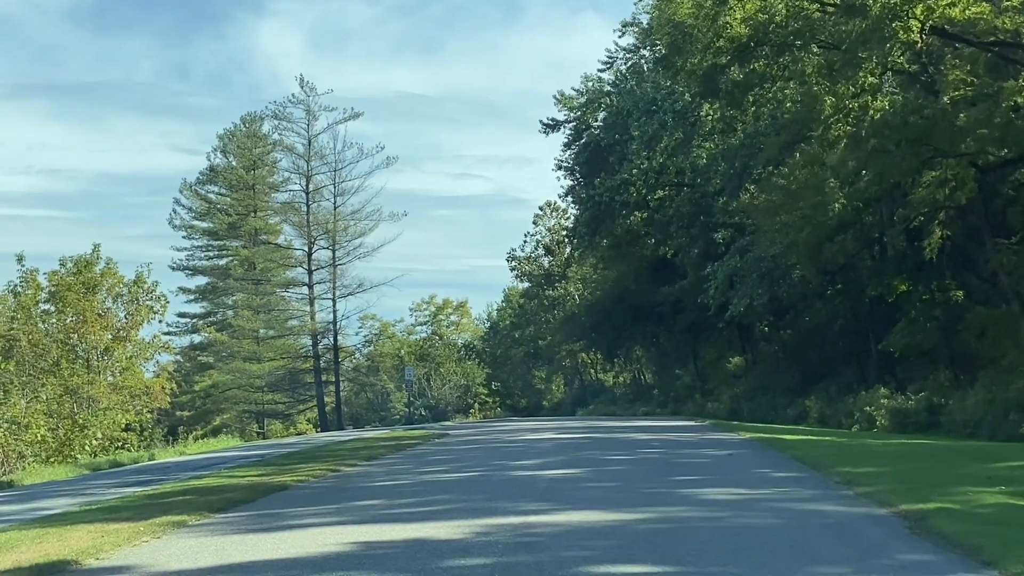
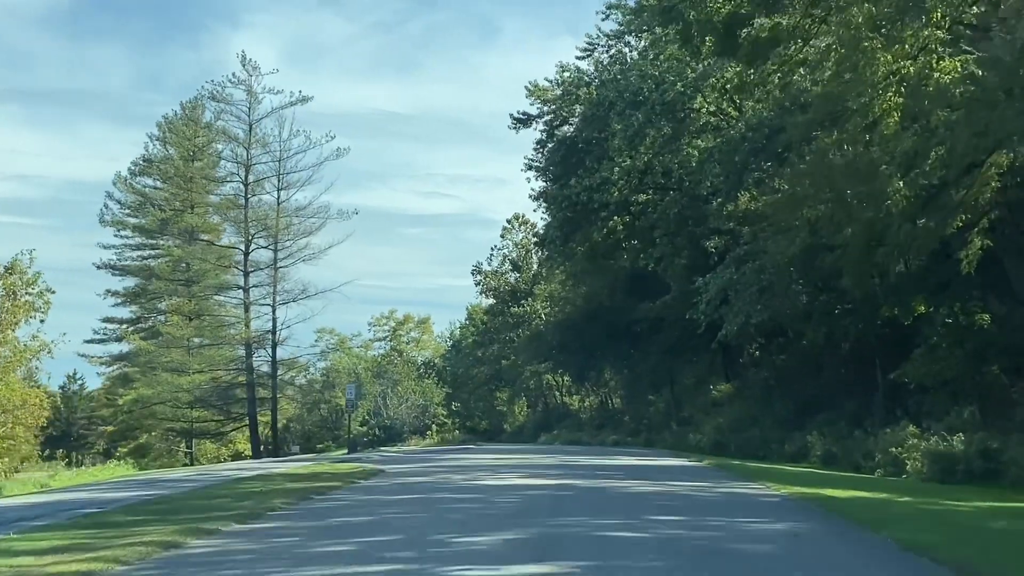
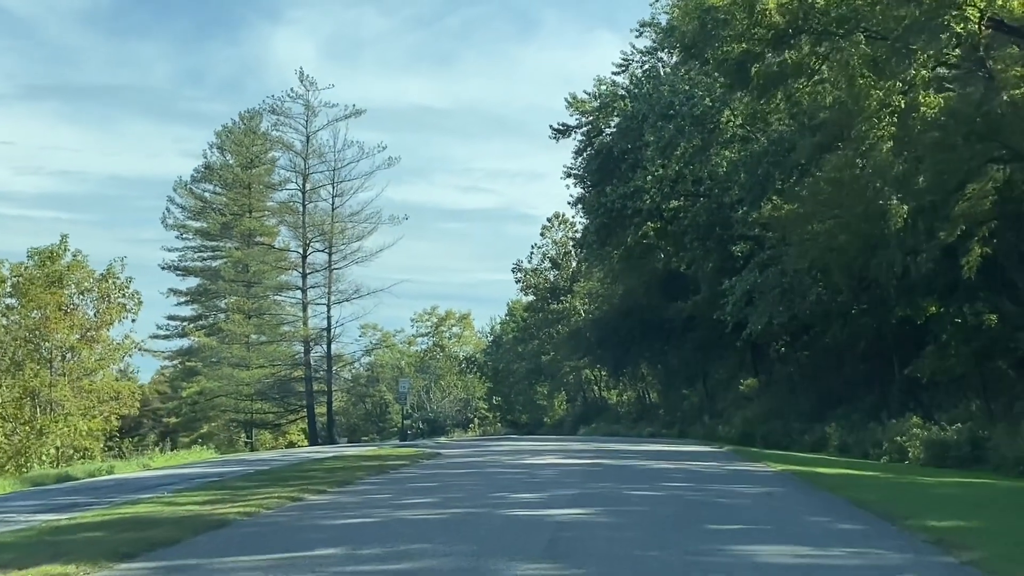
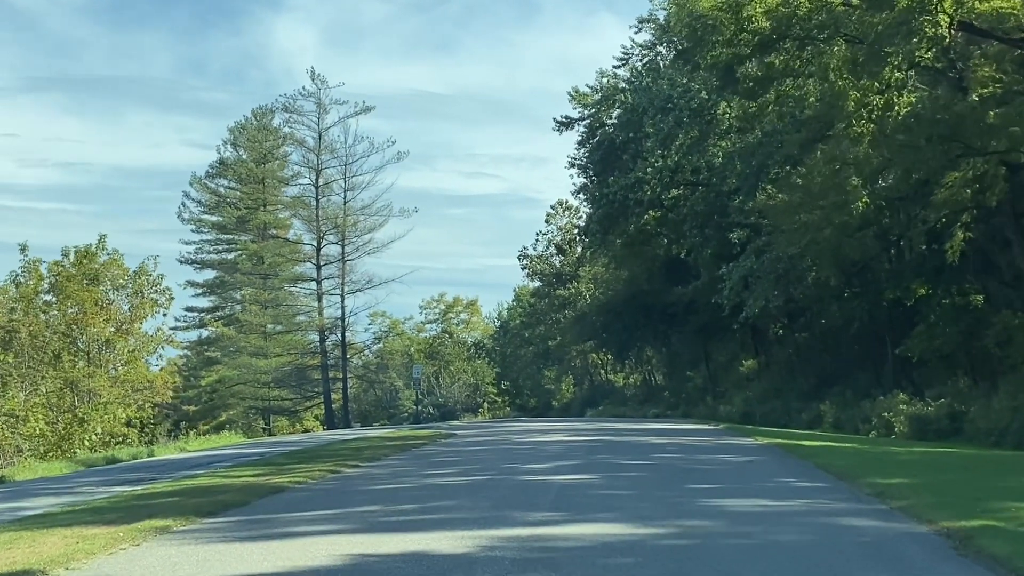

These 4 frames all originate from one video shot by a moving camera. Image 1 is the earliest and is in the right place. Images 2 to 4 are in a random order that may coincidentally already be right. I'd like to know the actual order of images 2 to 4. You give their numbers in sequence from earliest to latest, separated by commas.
4, 3, 2
